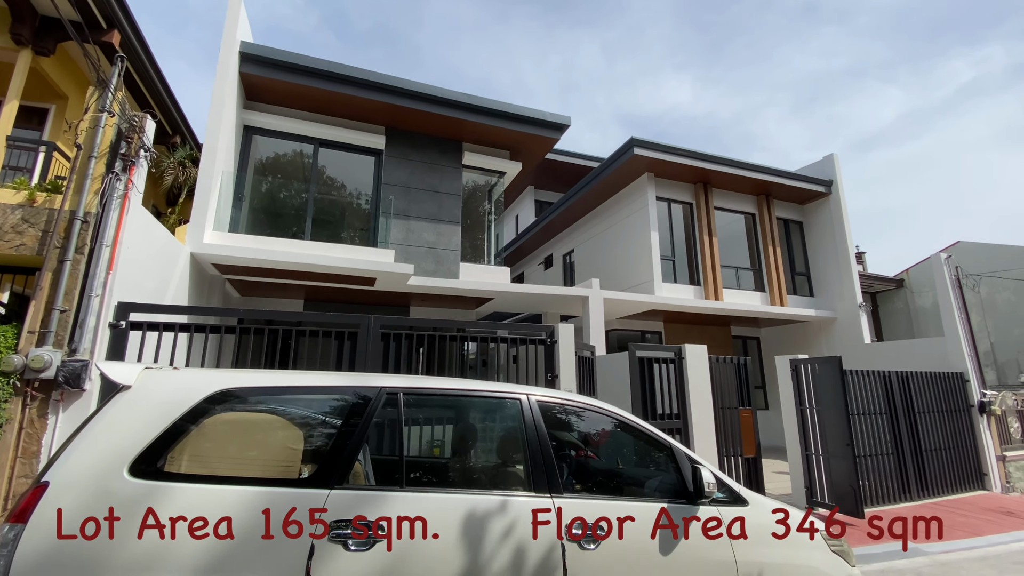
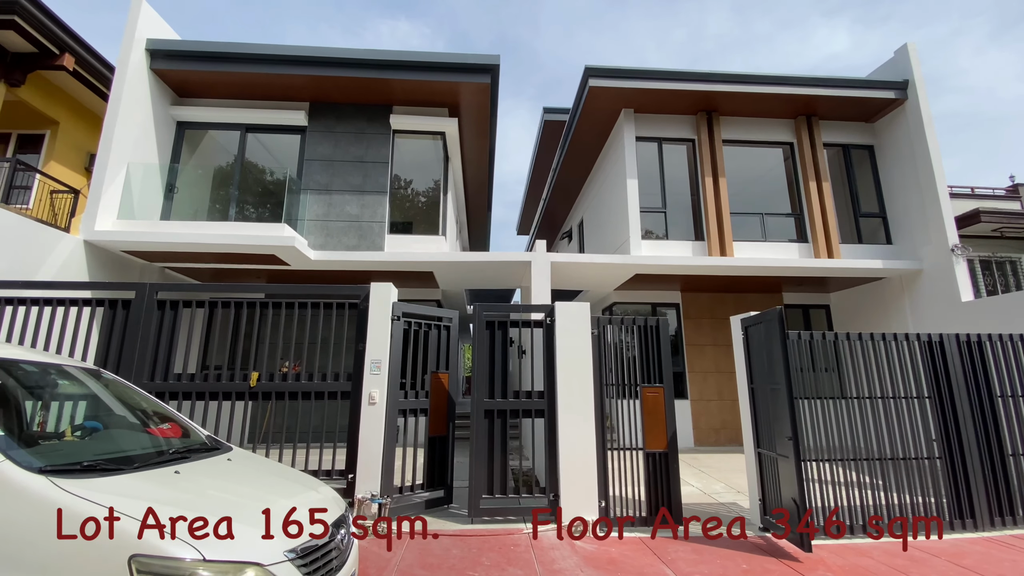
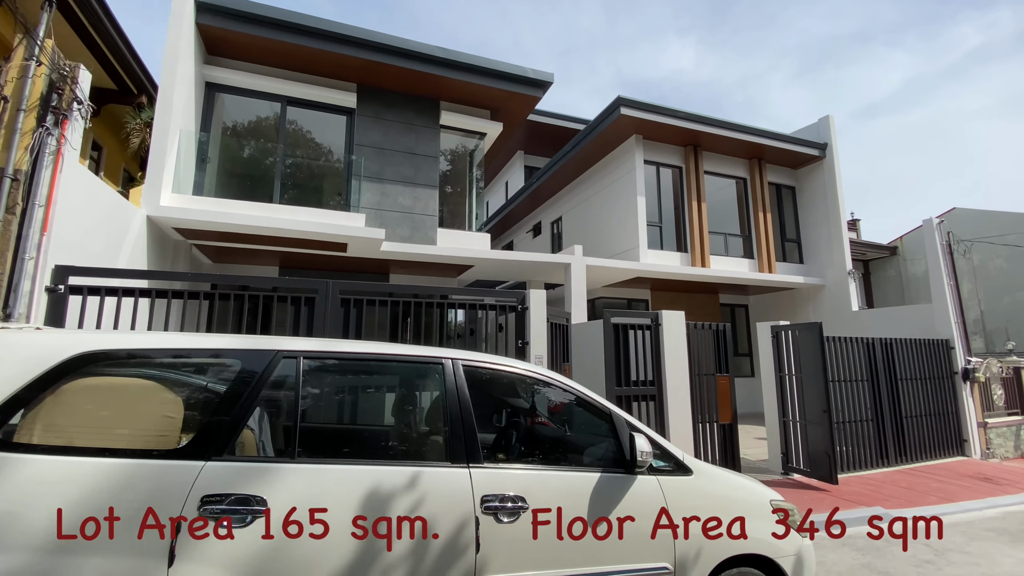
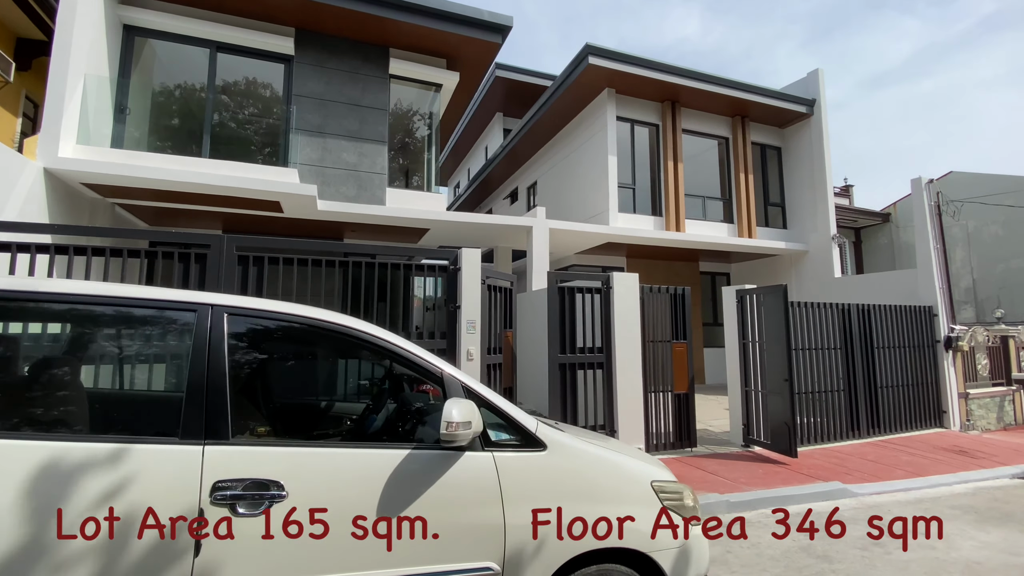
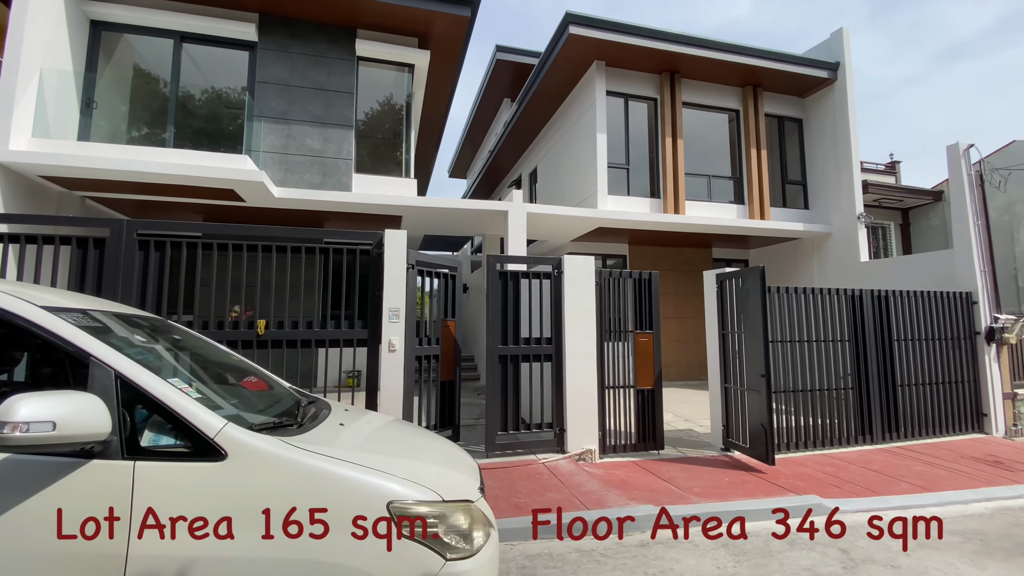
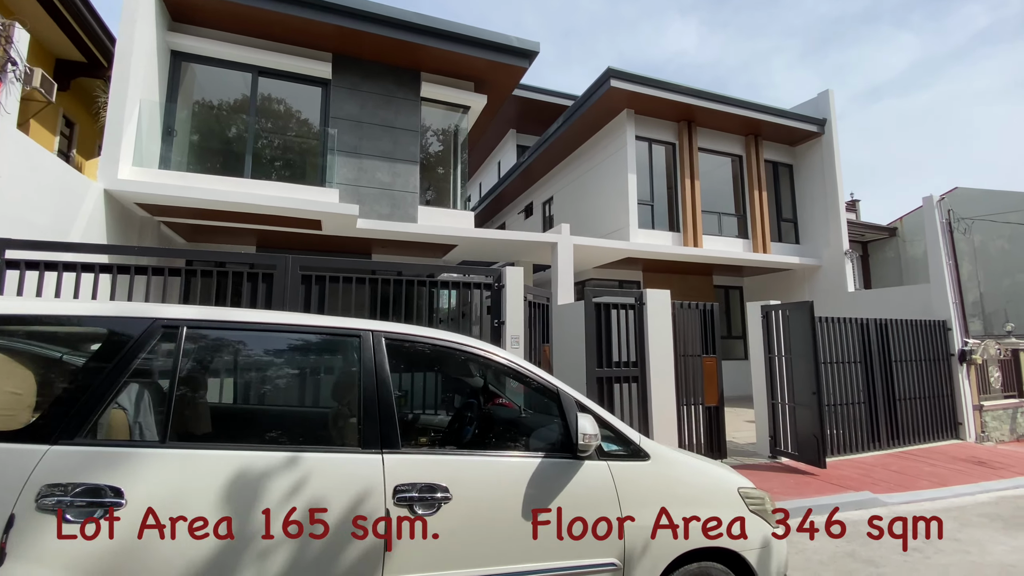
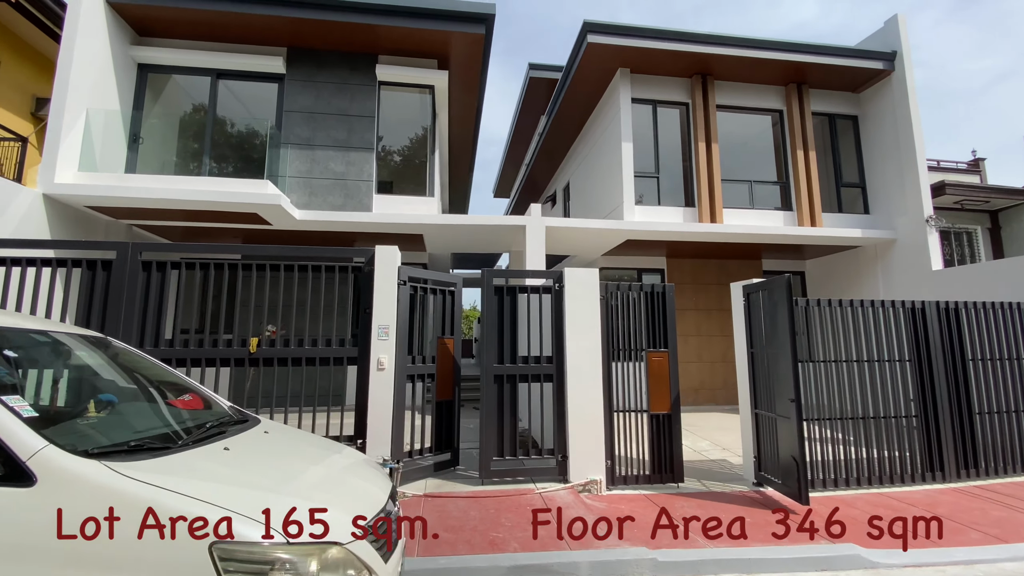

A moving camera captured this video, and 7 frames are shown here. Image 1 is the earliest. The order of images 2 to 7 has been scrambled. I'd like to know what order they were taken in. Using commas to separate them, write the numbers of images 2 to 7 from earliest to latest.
3, 6, 4, 5, 7, 2
